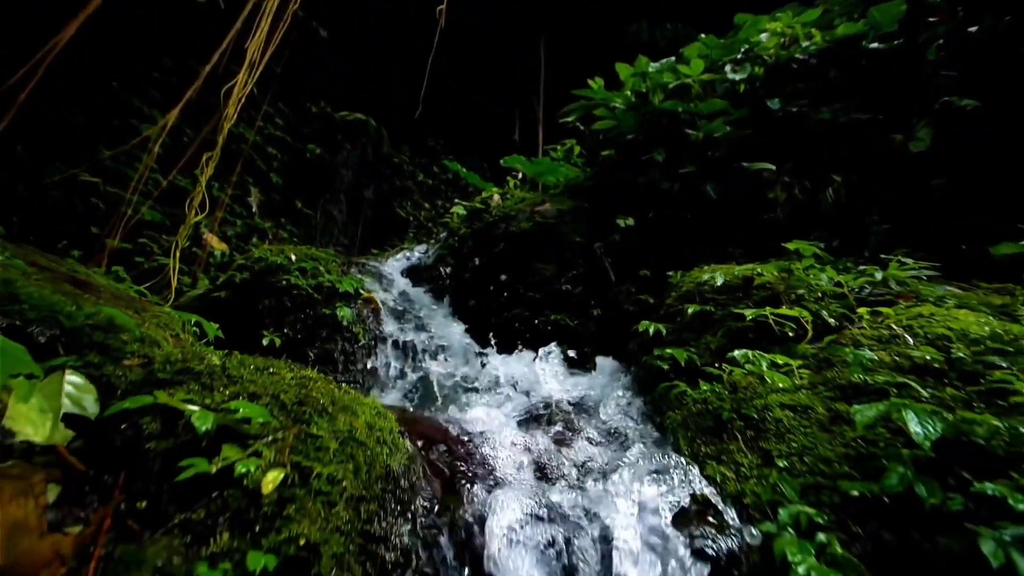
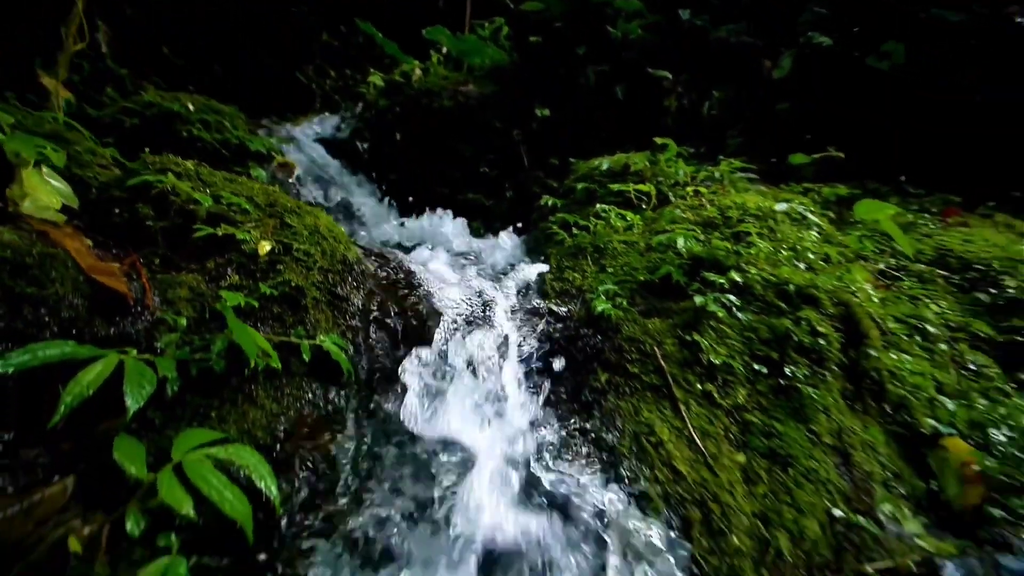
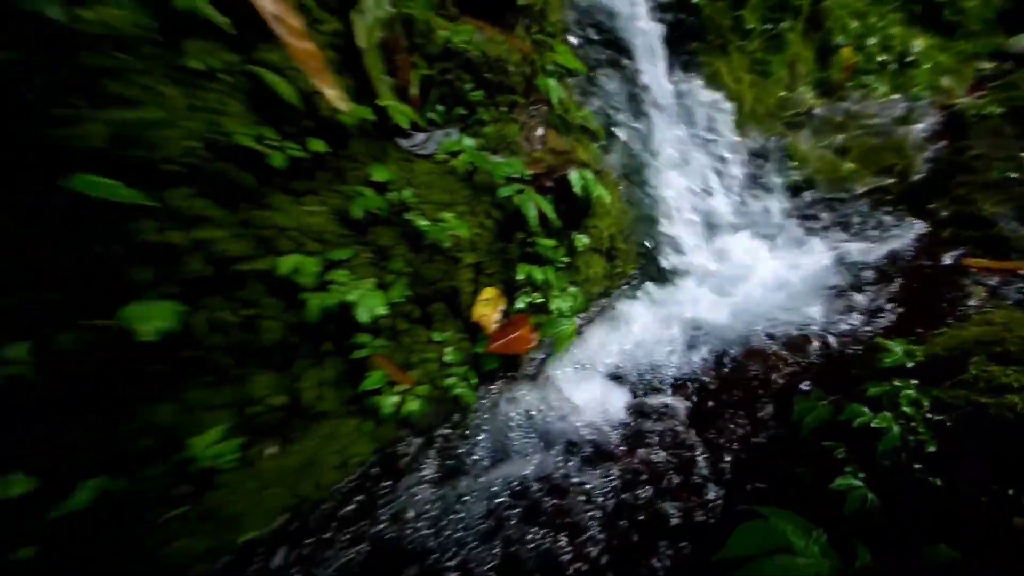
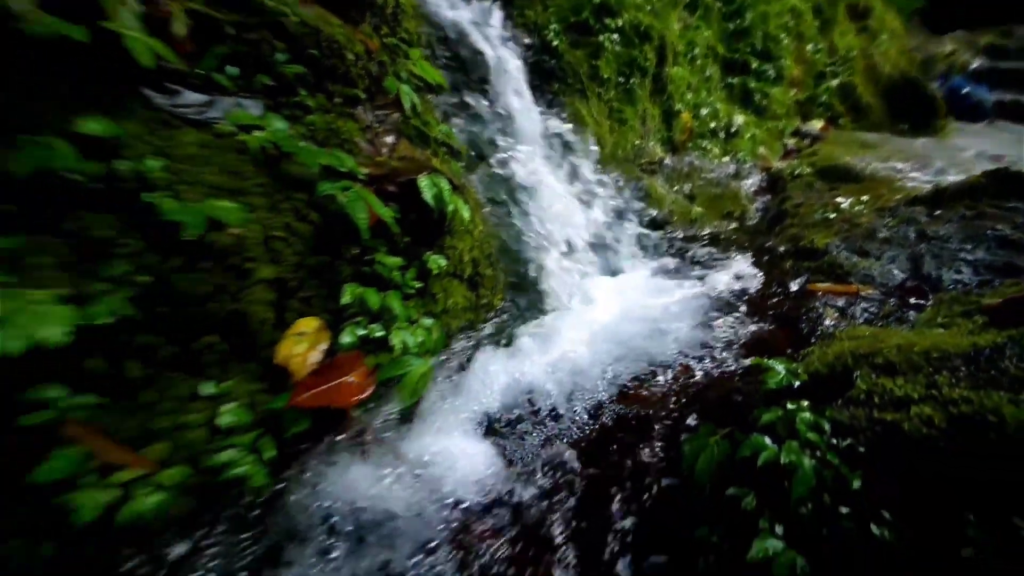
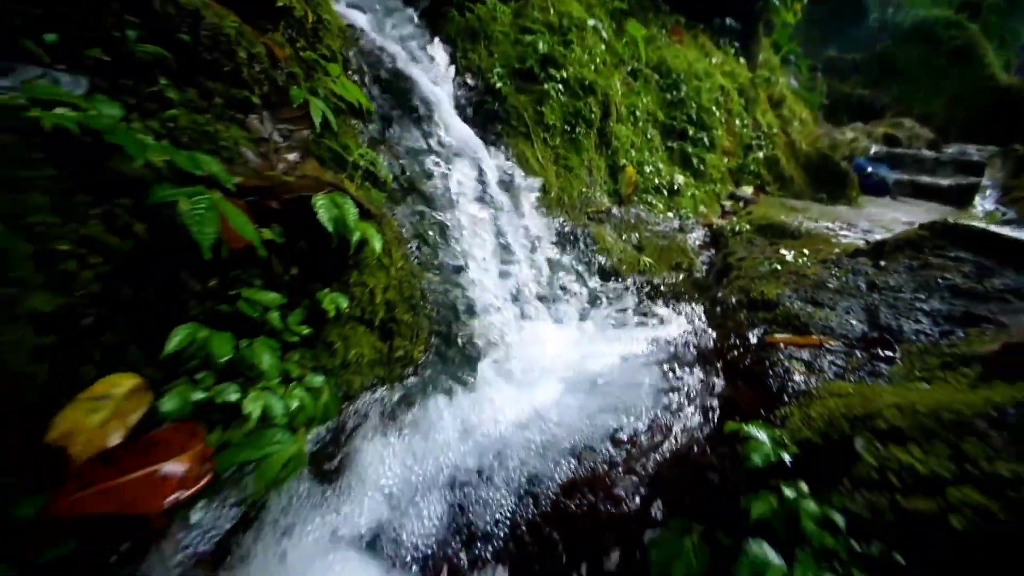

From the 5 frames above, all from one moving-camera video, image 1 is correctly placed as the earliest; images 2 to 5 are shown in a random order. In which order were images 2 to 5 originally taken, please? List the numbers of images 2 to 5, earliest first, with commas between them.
2, 5, 4, 3
